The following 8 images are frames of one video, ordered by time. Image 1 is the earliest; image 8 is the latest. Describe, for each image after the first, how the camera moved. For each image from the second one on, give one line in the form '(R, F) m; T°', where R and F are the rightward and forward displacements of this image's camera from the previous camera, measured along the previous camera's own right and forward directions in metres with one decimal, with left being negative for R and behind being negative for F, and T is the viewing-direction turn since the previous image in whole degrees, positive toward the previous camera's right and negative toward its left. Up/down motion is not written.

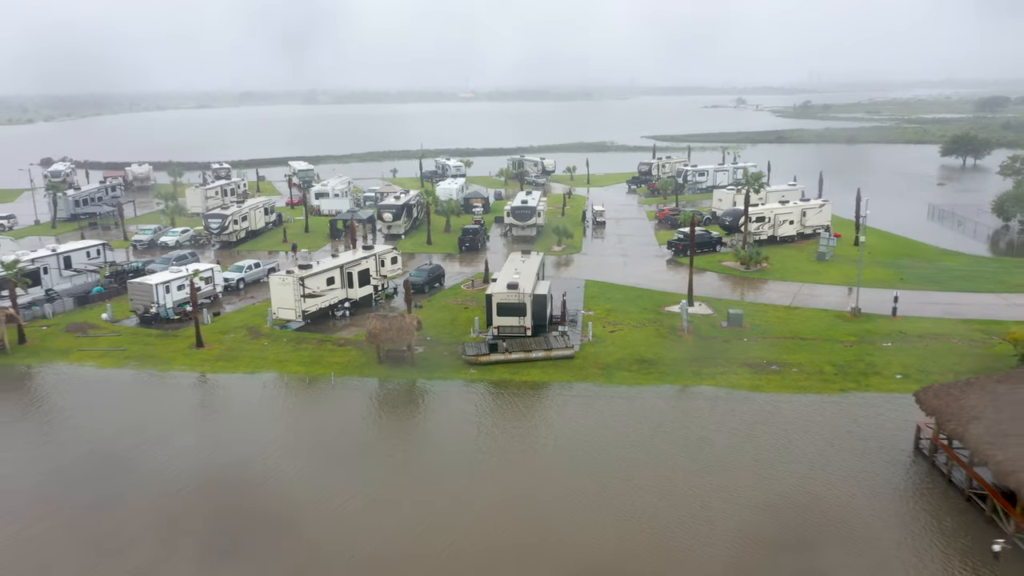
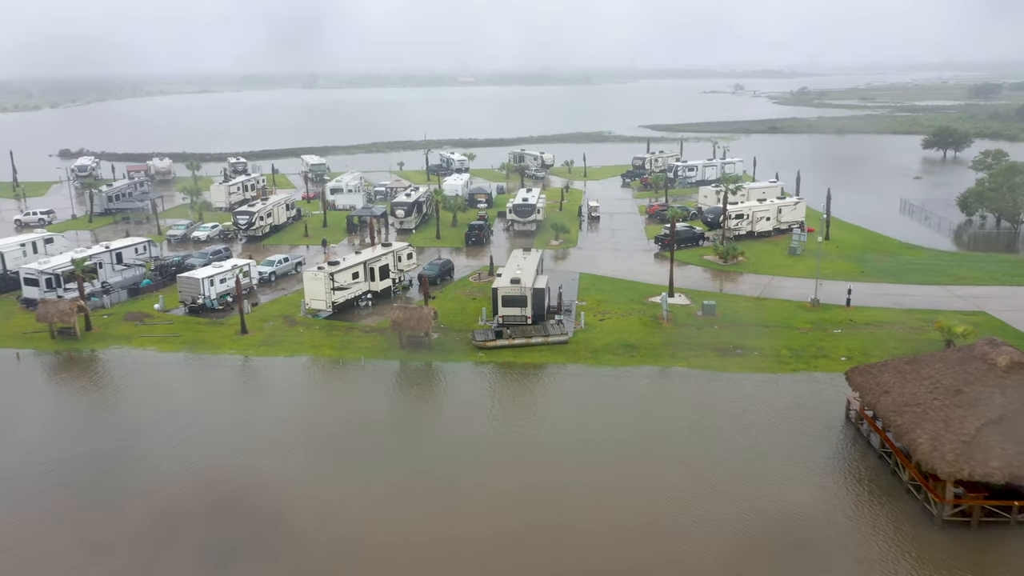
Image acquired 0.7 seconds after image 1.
(-0.1, -3.2) m; 0°
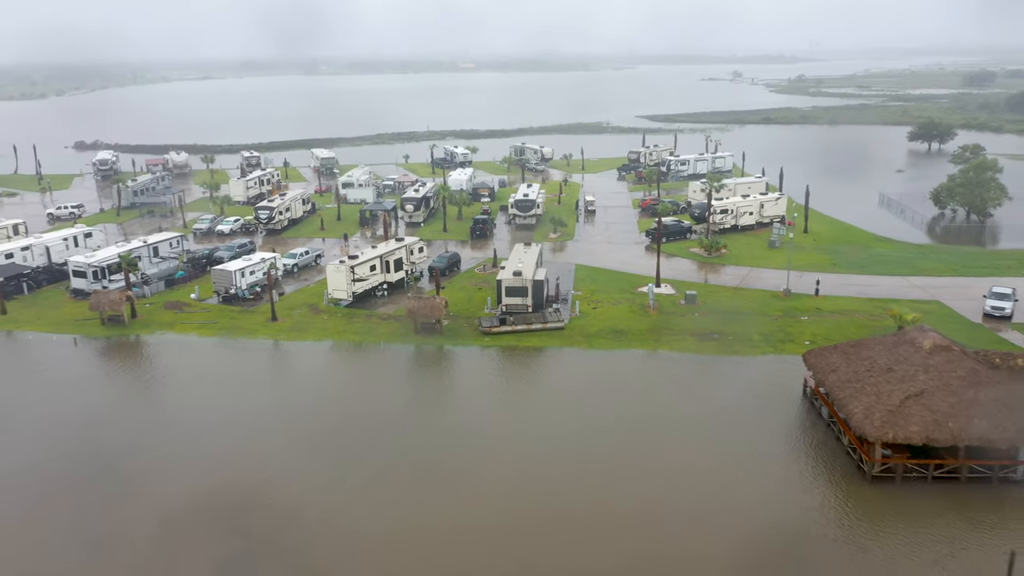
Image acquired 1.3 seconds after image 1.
(-0.1, -2.8) m; 0°
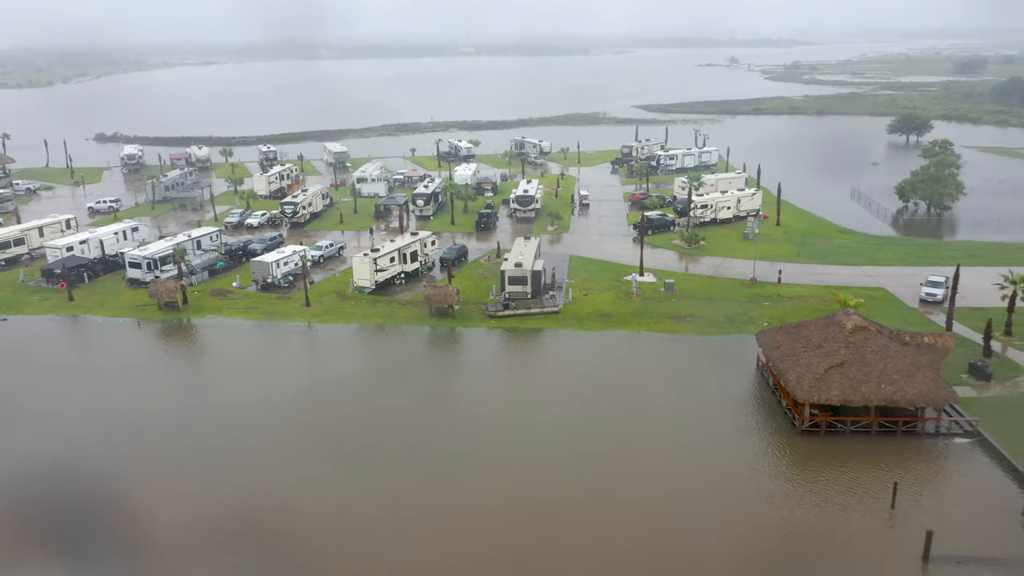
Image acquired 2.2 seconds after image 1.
(-0.1, -4.1) m; 0°
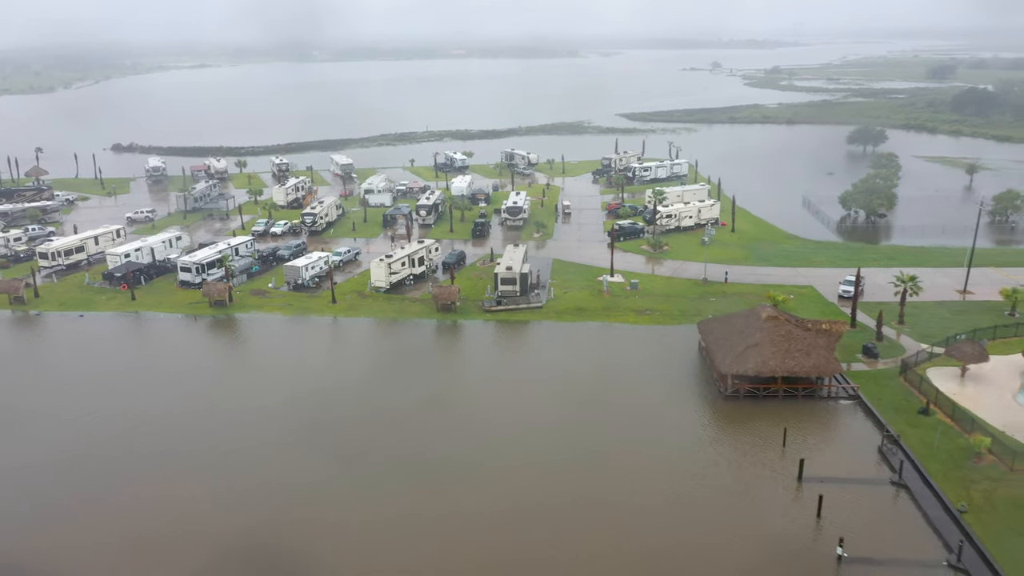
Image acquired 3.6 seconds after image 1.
(0.0, -6.3) m; +1°
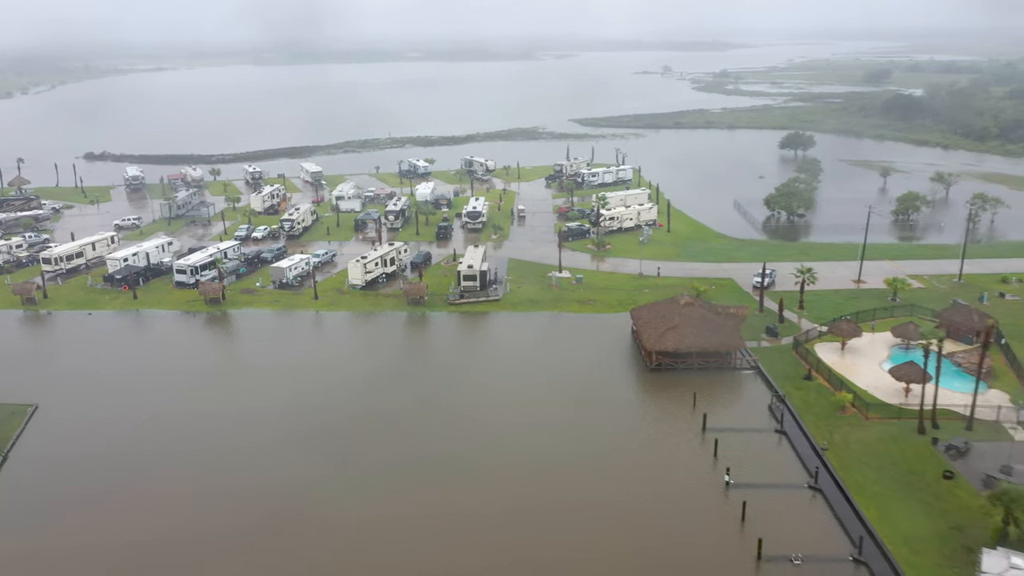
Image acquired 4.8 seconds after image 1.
(0.0, -5.4) m; +3°
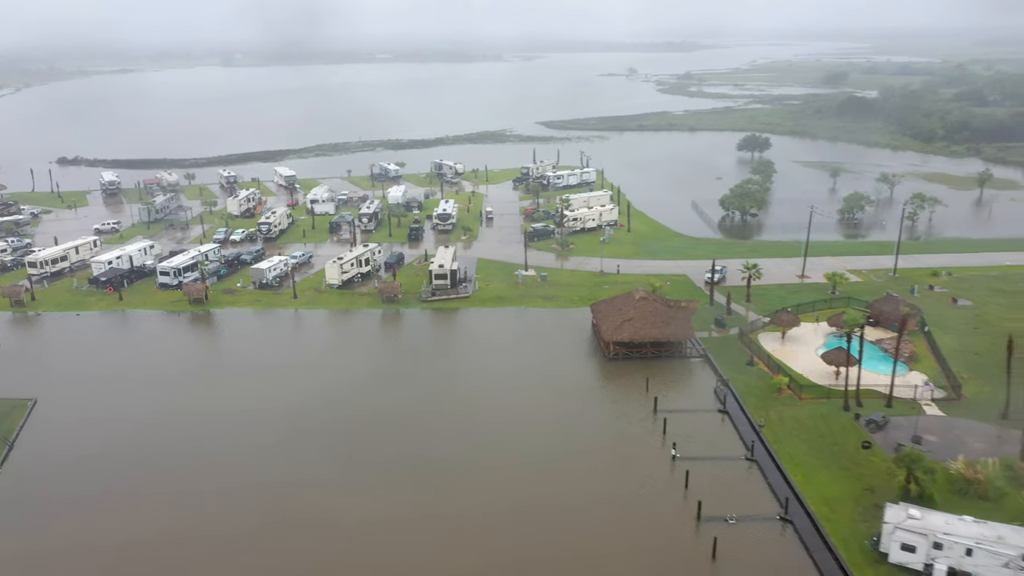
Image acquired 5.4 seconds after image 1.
(+0.1, -2.7) m; +2°
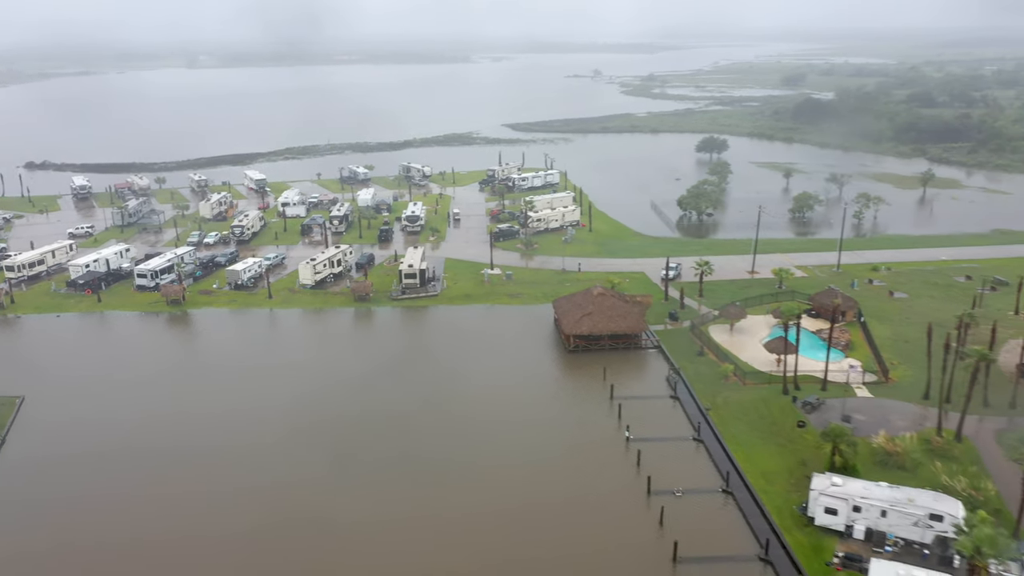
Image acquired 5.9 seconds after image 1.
(+0.1, -2.2) m; +2°
